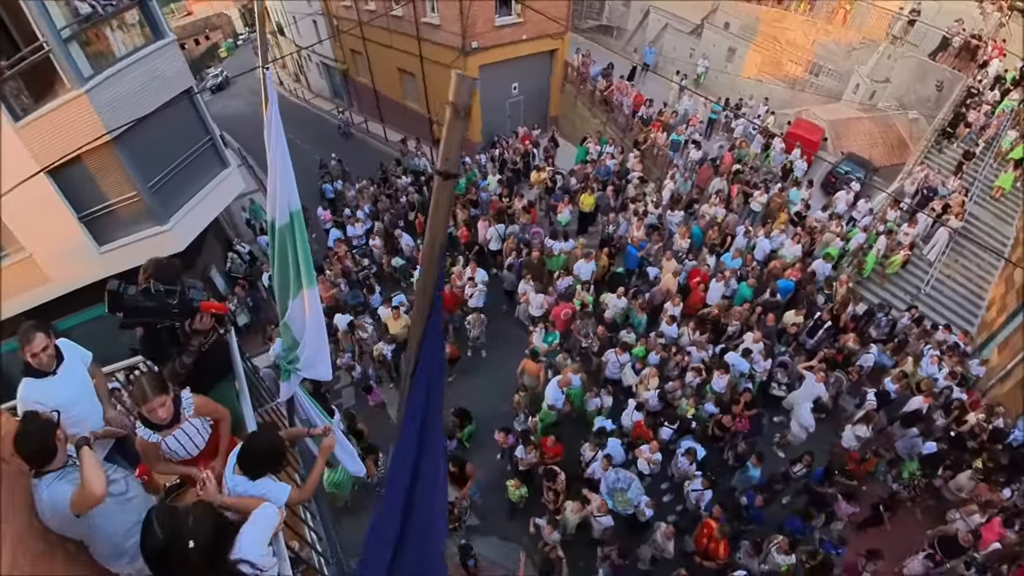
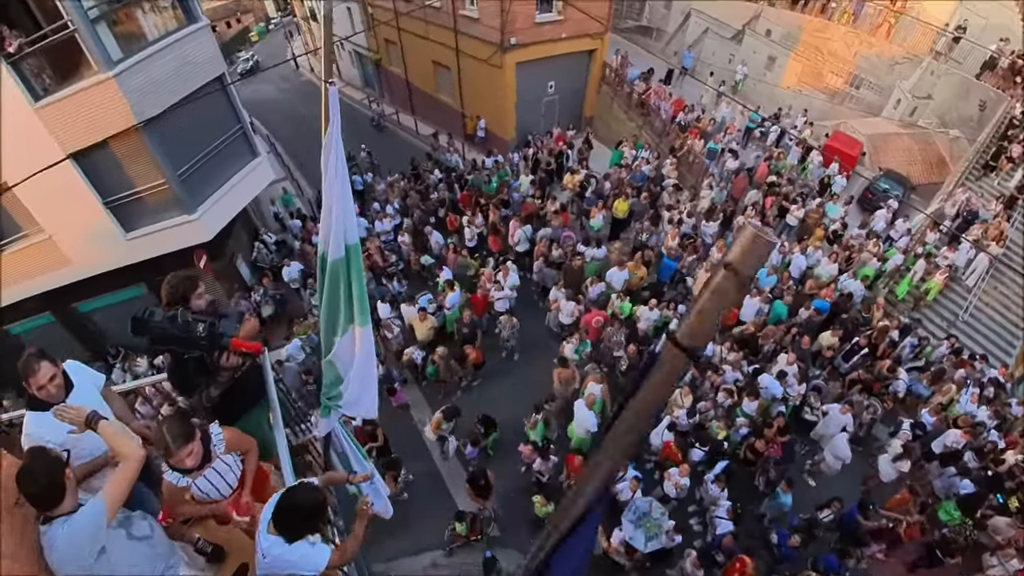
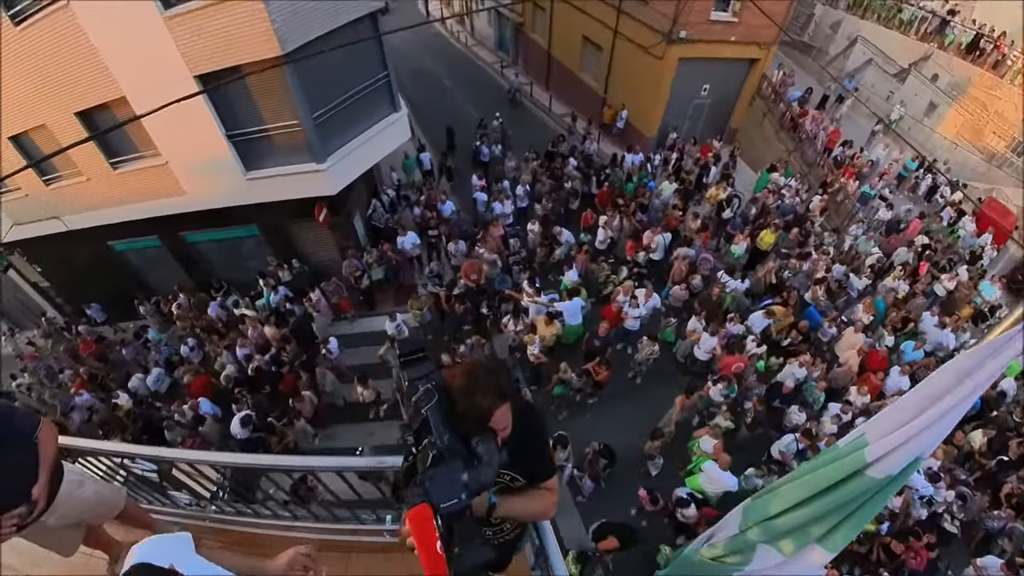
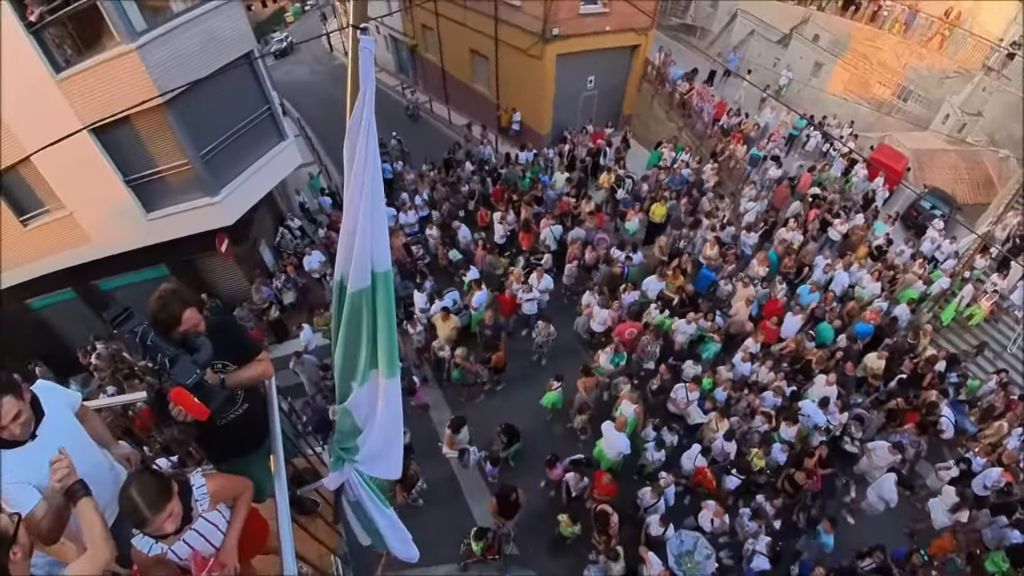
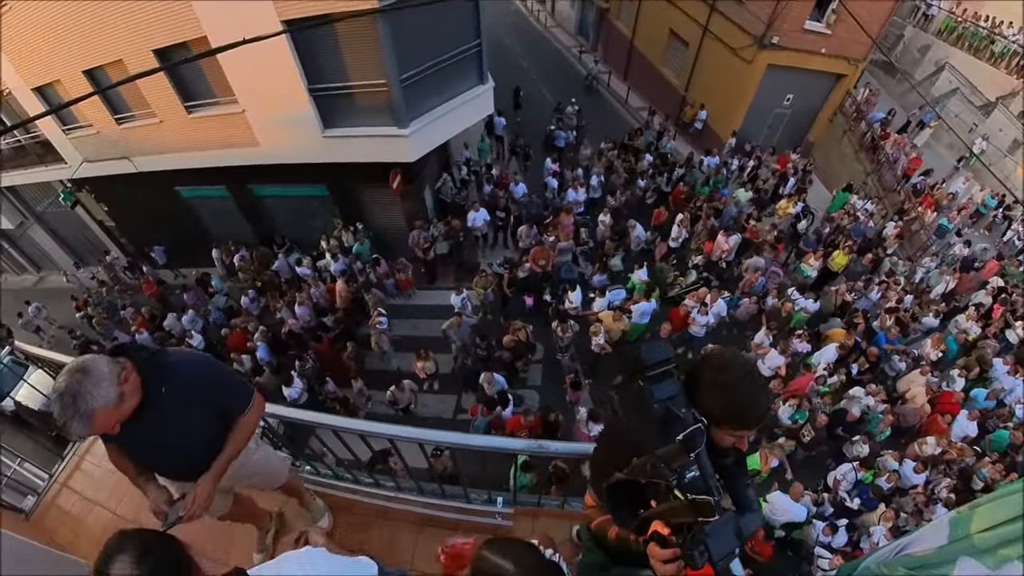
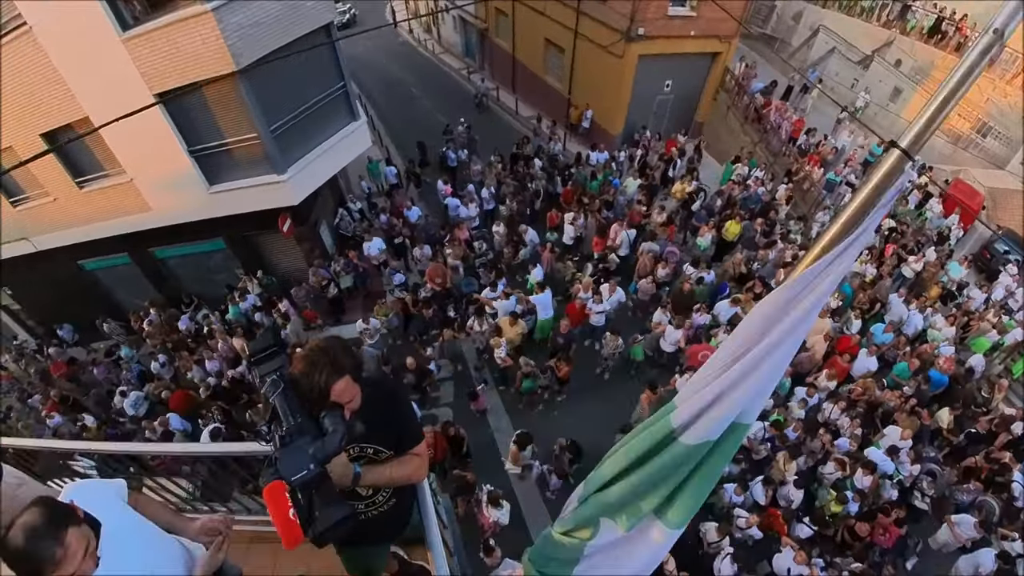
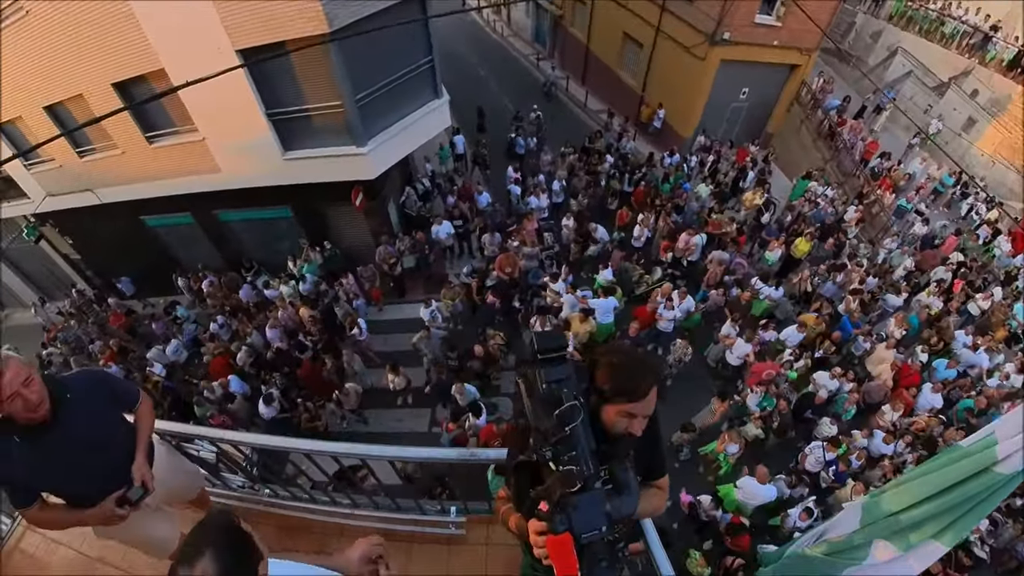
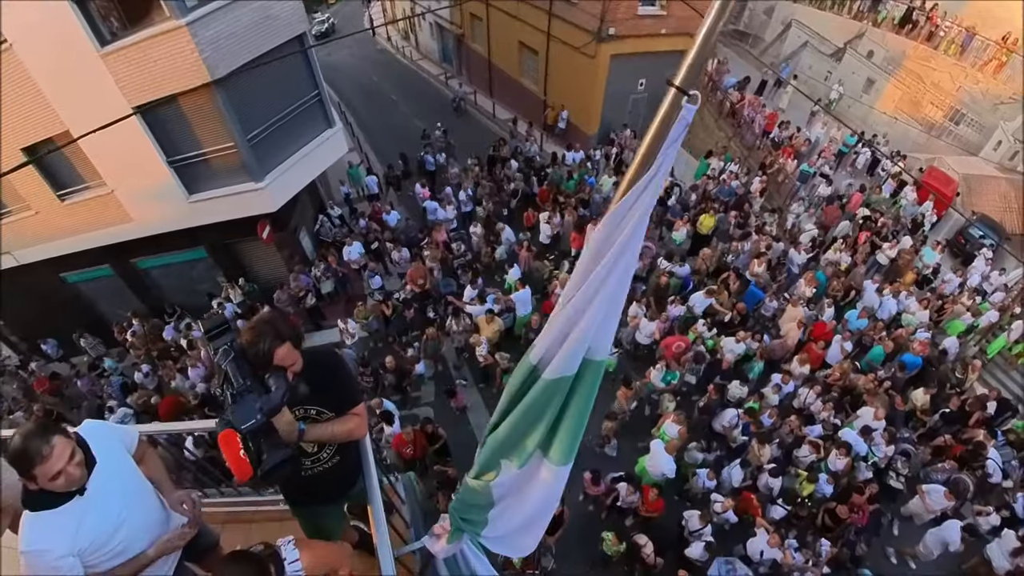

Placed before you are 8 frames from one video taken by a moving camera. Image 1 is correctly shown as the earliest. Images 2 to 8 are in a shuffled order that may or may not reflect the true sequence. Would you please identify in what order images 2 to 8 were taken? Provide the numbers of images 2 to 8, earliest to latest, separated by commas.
2, 4, 8, 6, 3, 7, 5
